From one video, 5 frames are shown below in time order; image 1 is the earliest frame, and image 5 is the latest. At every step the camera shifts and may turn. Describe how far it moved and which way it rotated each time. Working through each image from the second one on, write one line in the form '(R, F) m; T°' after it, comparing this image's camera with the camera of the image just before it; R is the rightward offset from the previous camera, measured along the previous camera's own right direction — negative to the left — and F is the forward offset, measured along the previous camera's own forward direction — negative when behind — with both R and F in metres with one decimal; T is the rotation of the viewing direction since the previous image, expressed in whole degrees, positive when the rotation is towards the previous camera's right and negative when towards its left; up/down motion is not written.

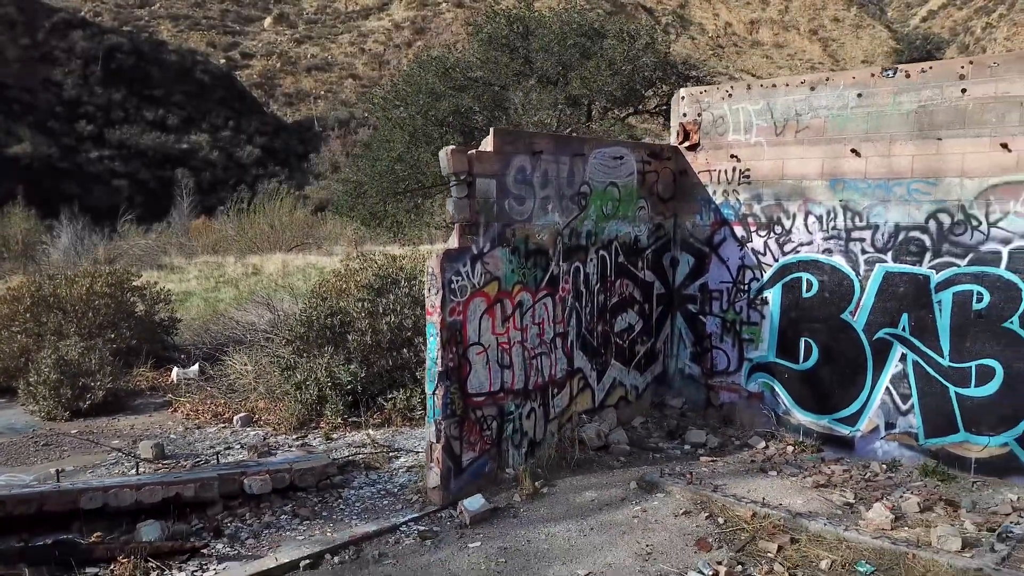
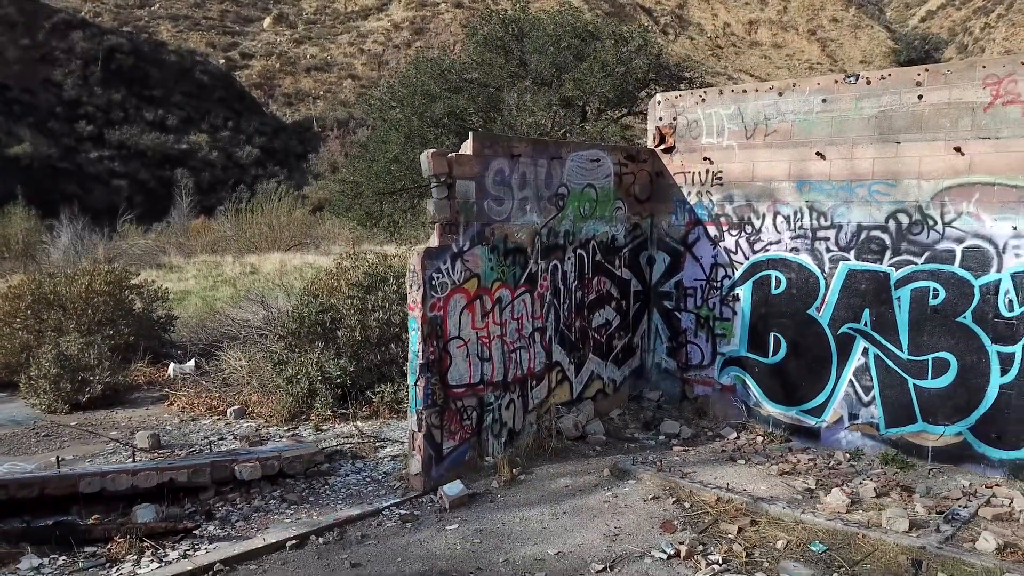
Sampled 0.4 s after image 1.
(+0.1, -0.3) m; 0°
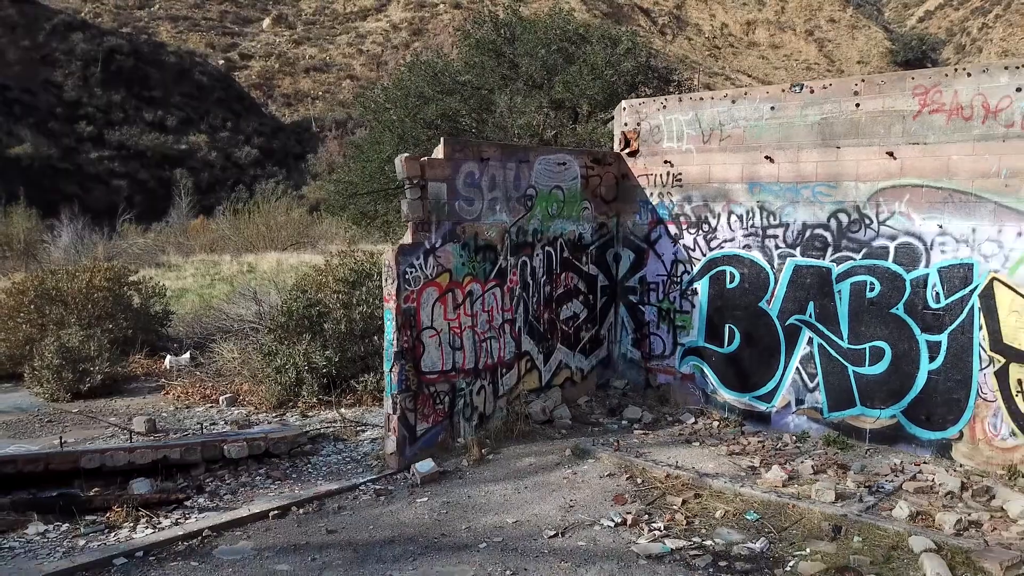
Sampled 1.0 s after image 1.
(+0.2, -0.5) m; 0°
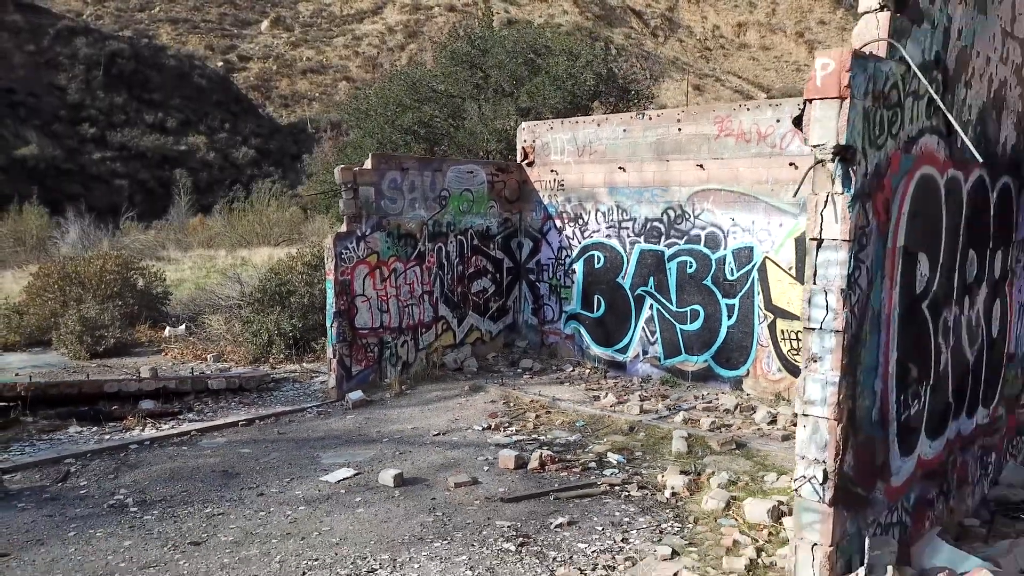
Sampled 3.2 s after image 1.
(+0.9, -2.2) m; 0°
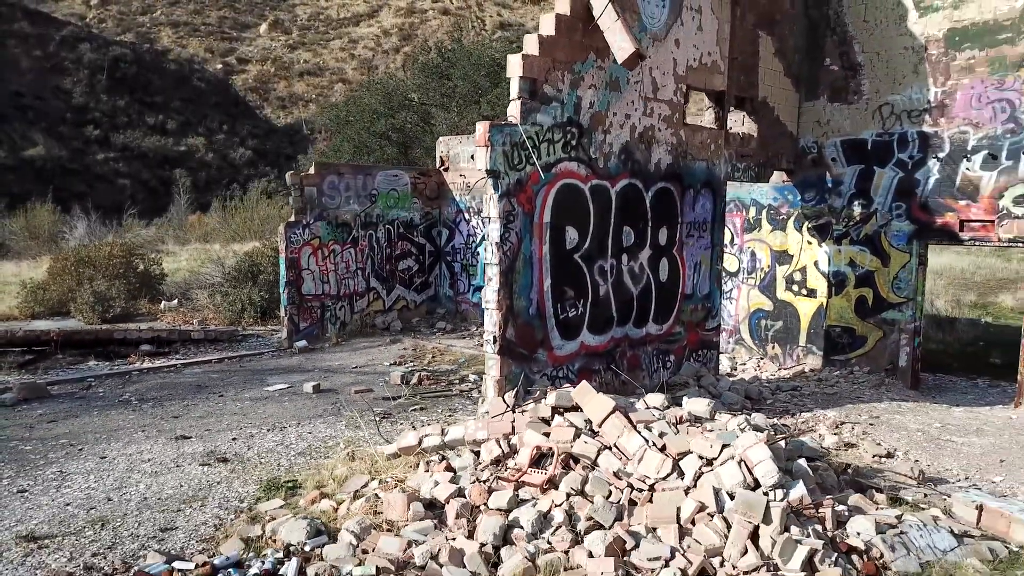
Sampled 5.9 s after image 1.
(+1.2, -2.8) m; 0°
